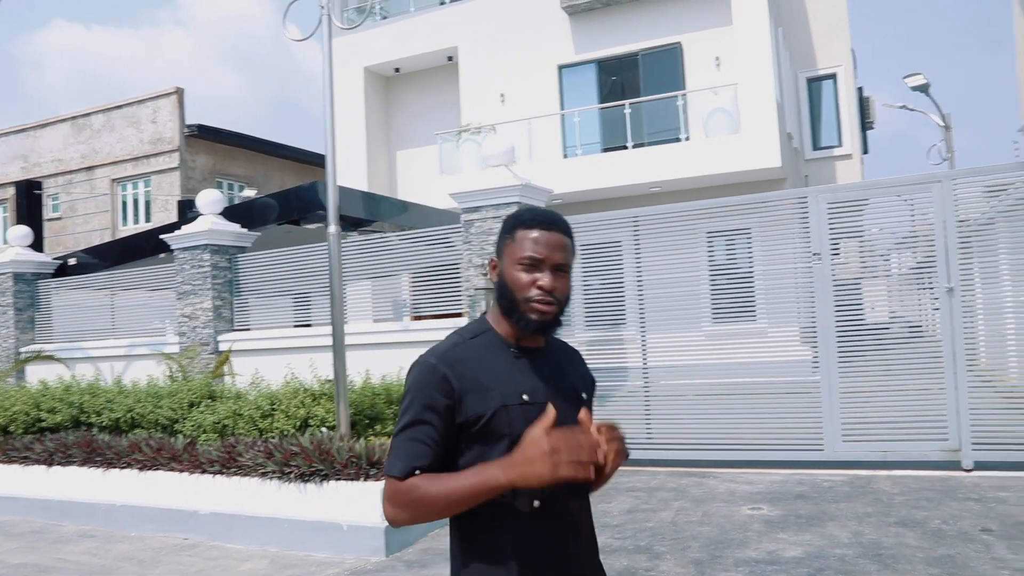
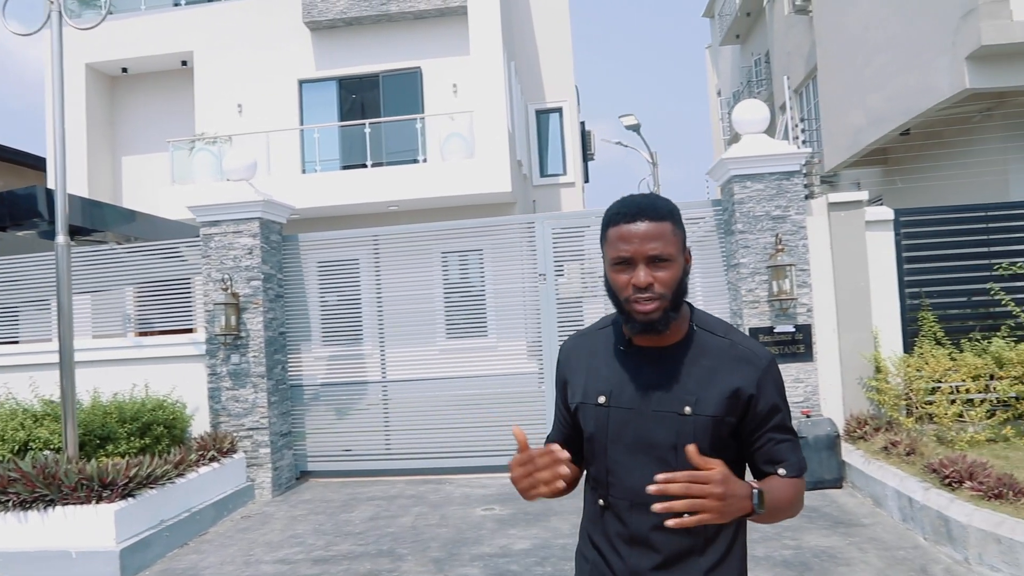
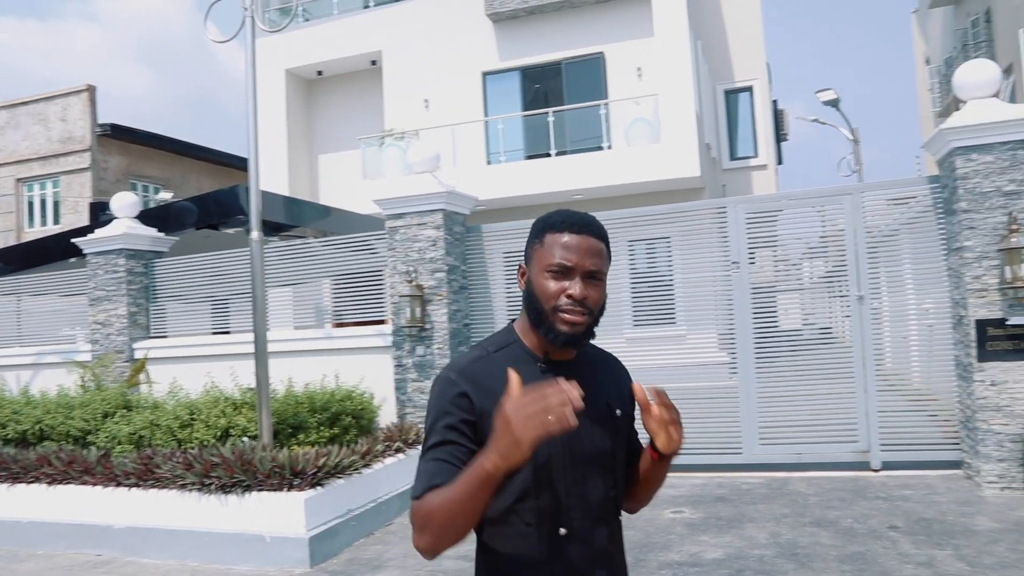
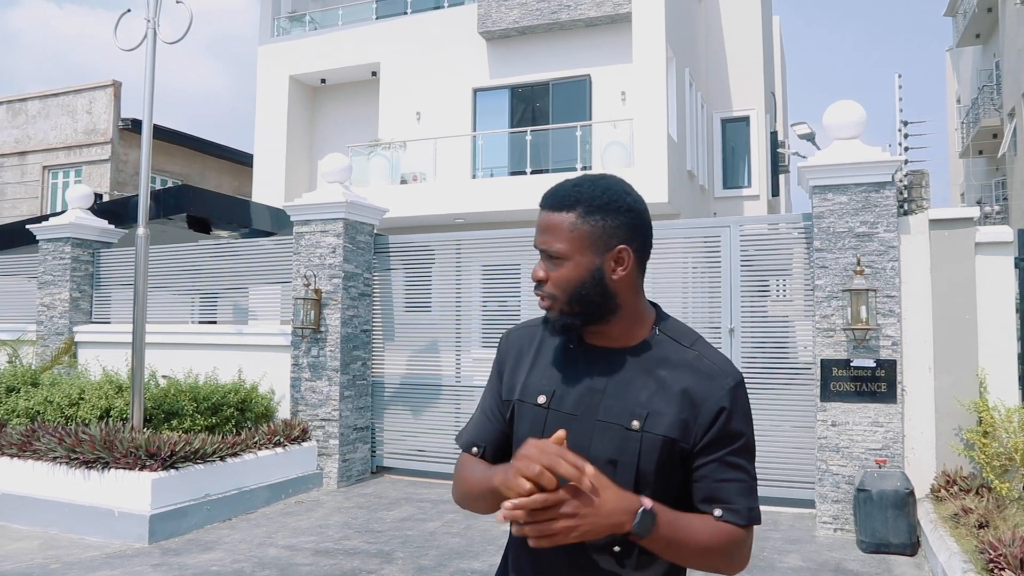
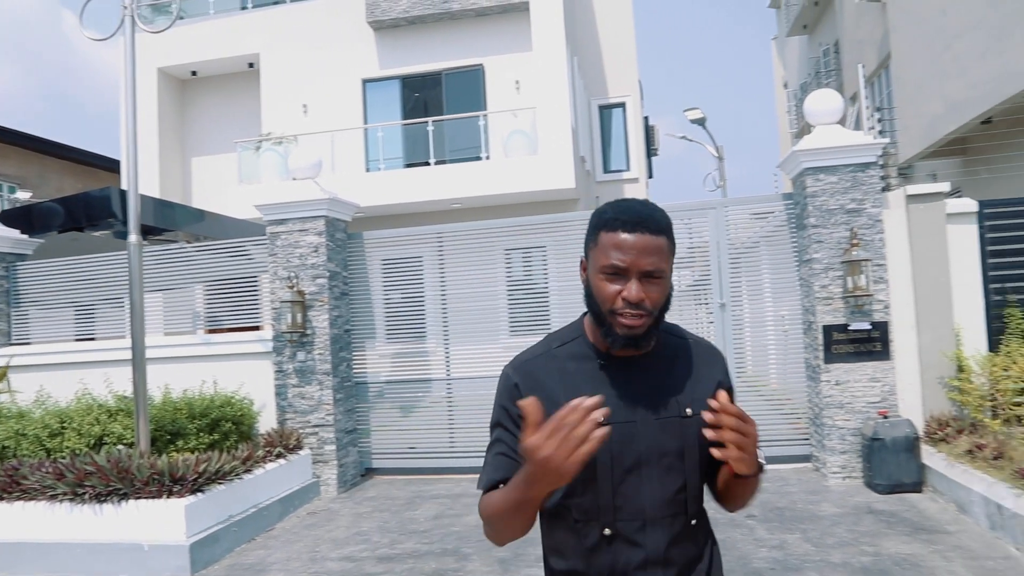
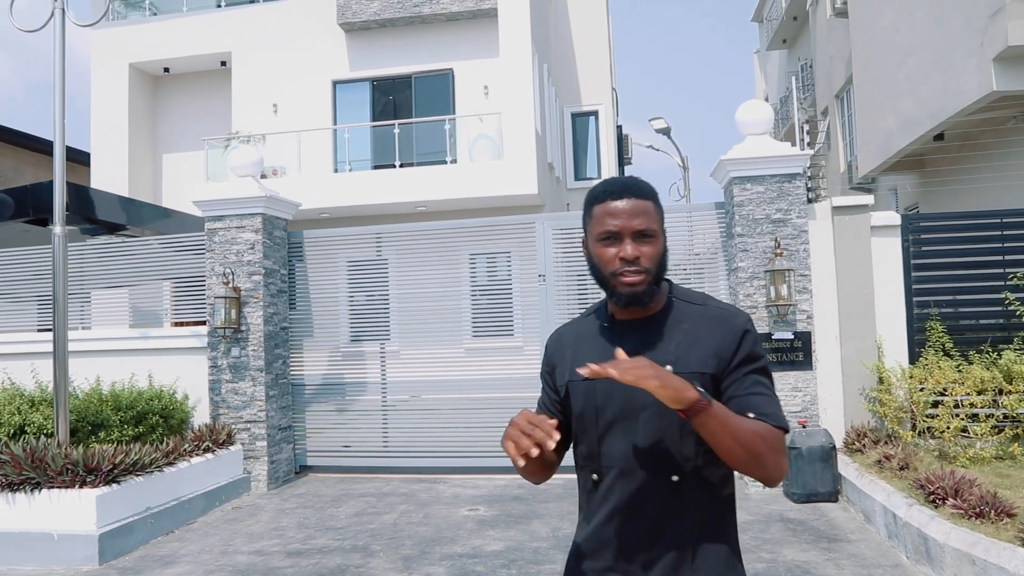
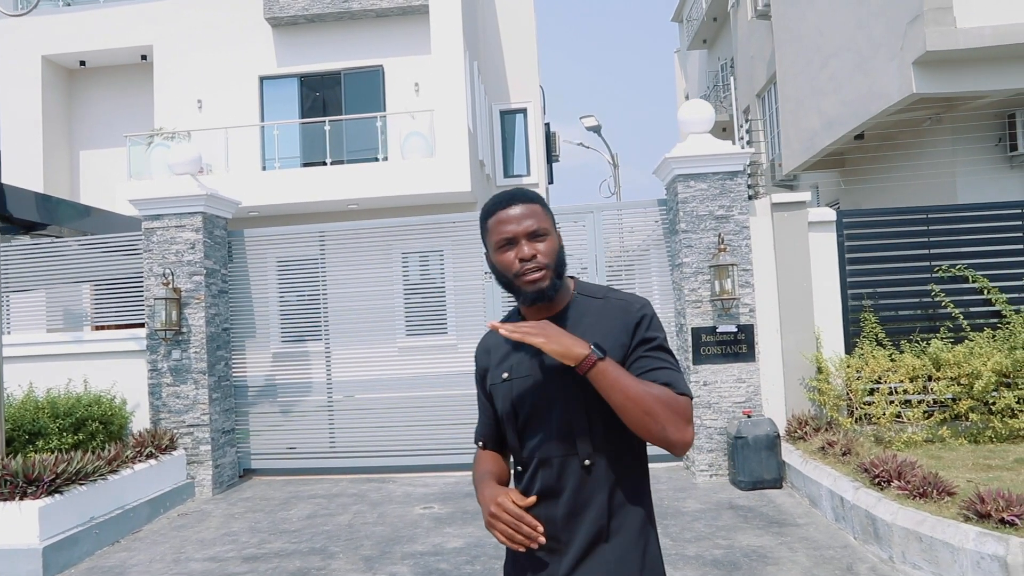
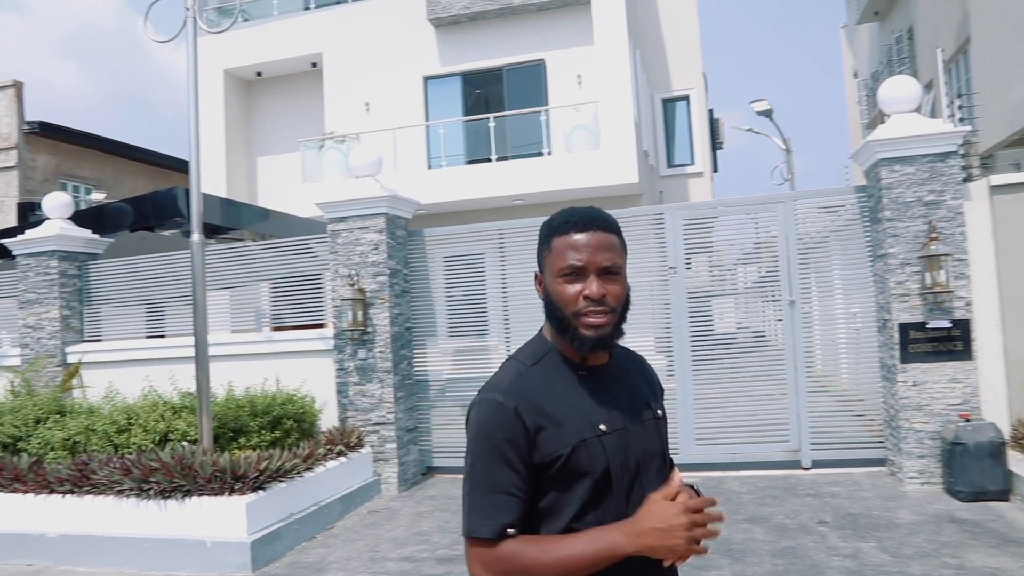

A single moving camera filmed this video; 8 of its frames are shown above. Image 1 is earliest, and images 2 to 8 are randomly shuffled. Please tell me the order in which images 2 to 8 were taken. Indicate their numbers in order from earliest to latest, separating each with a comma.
3, 8, 5, 2, 7, 6, 4
